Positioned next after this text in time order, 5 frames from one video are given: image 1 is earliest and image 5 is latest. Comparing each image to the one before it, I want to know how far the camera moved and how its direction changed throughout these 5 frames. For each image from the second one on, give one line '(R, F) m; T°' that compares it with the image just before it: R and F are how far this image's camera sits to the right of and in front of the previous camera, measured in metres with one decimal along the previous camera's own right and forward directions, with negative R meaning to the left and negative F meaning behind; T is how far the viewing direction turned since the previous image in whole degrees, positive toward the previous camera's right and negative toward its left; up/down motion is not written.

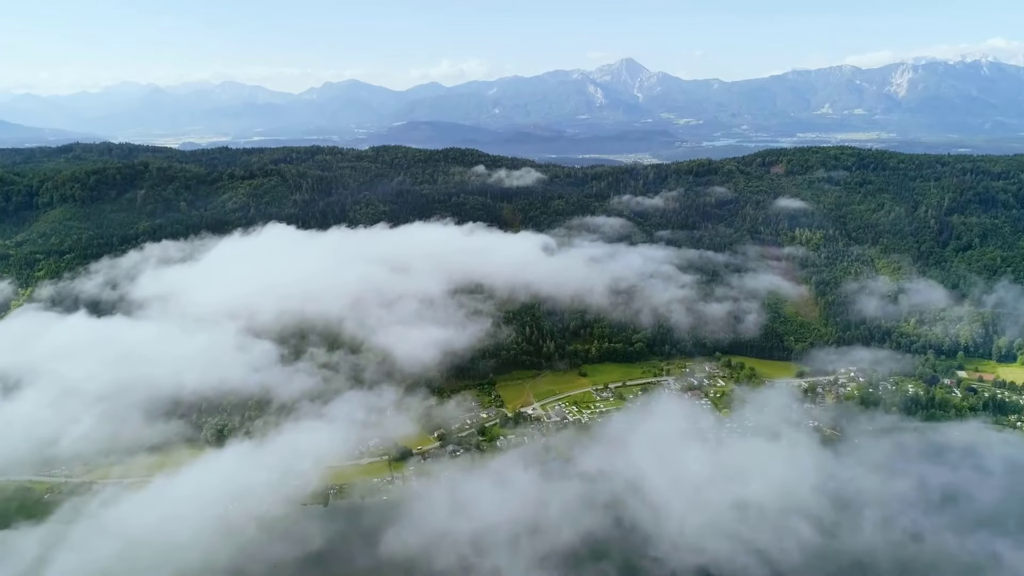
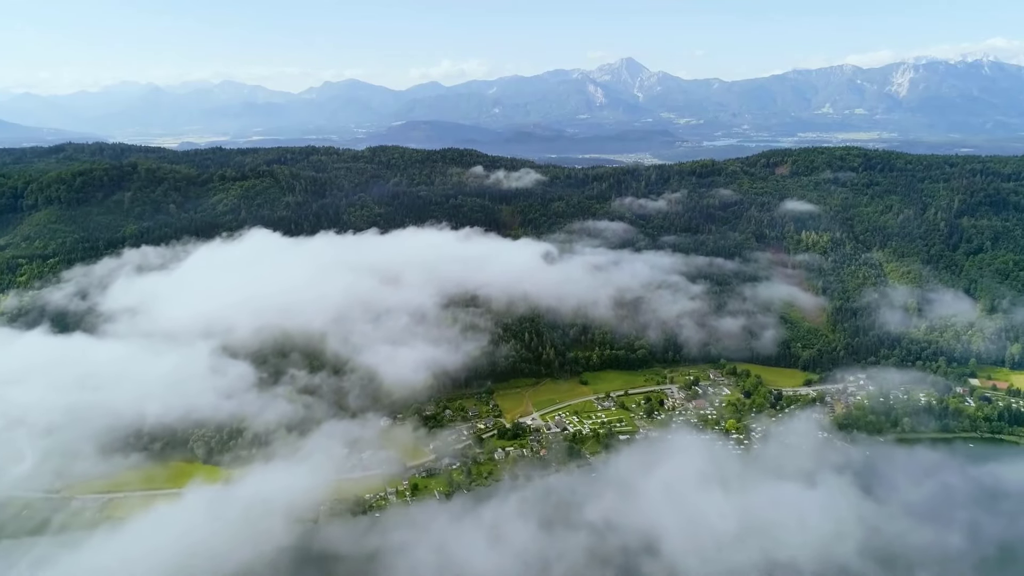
(+0.1, +3.1) m; 0°
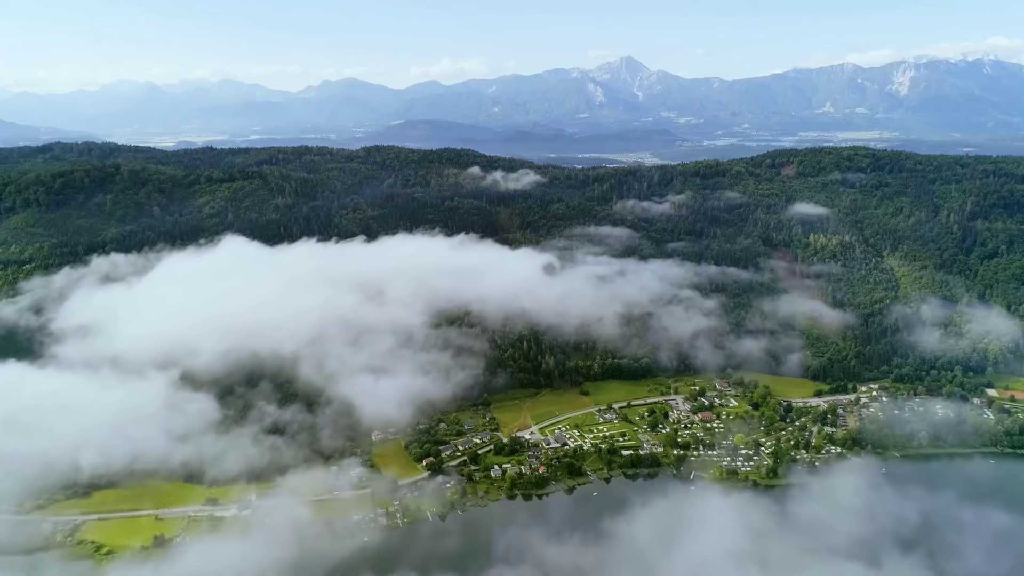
(+0.2, +4.0) m; 0°
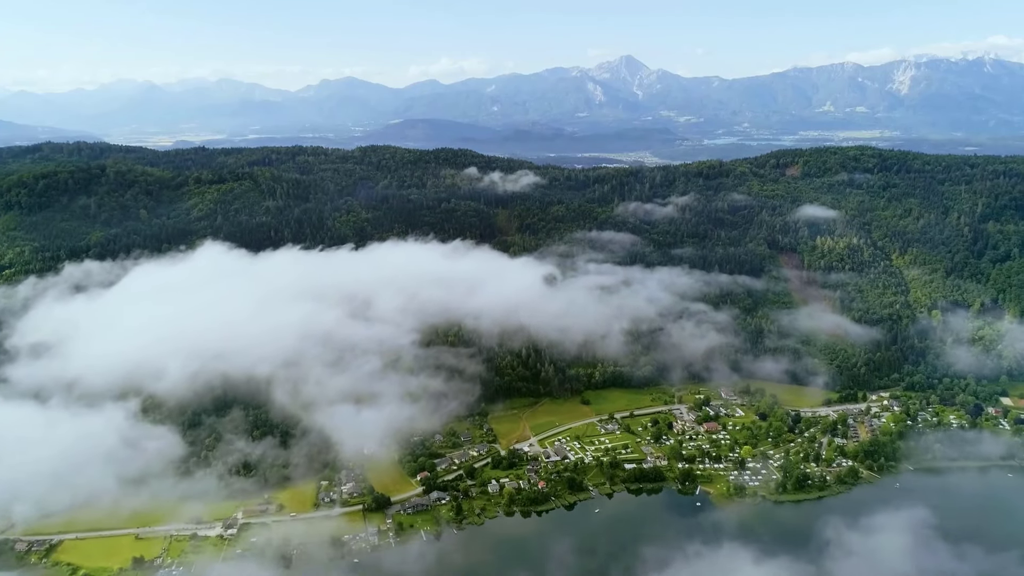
(+0.1, +3.1) m; 0°
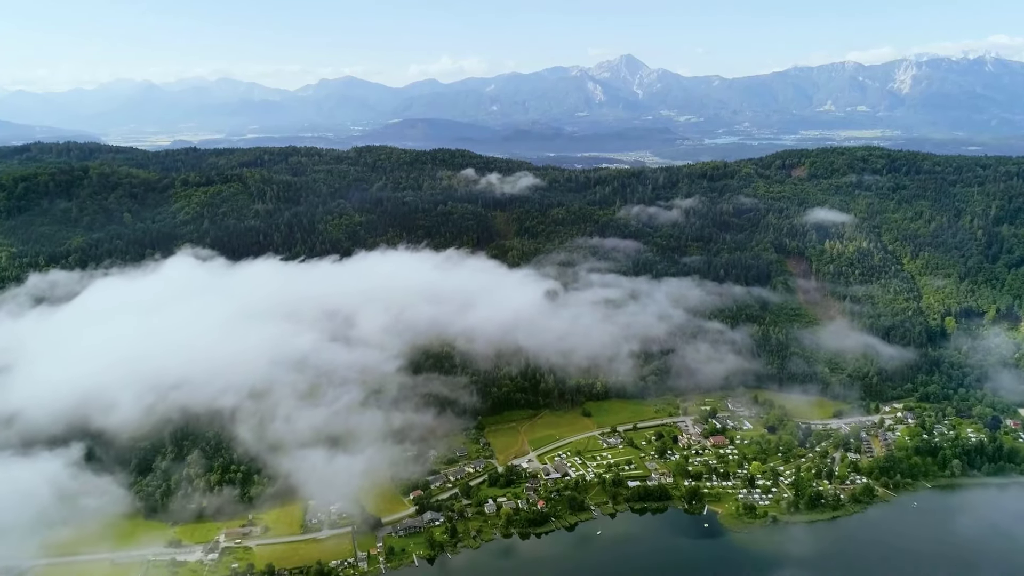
(+0.2, +3.6) m; 0°
